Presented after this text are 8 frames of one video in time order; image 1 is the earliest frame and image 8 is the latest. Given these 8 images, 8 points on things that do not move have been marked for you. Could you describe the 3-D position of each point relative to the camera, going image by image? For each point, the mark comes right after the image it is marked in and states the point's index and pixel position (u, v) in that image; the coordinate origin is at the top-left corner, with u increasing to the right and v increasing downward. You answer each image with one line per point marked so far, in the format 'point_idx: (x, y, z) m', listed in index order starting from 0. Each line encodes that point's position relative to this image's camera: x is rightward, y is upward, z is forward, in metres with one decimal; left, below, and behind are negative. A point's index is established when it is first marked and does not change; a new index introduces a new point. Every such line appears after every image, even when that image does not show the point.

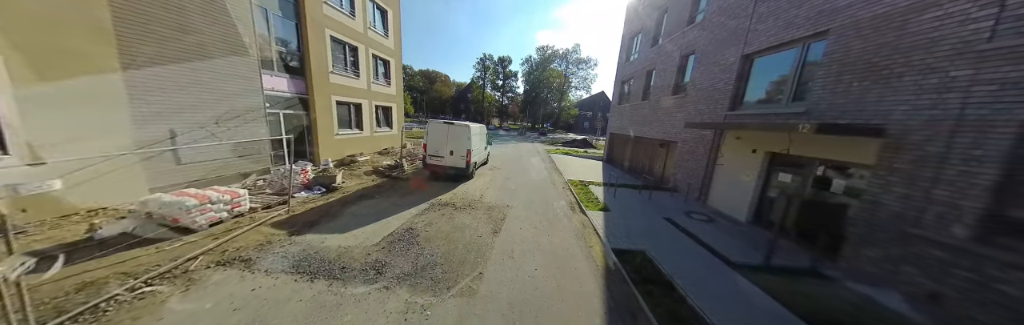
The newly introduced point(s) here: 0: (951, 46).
0: (+6.8, +1.8, +3.3) m
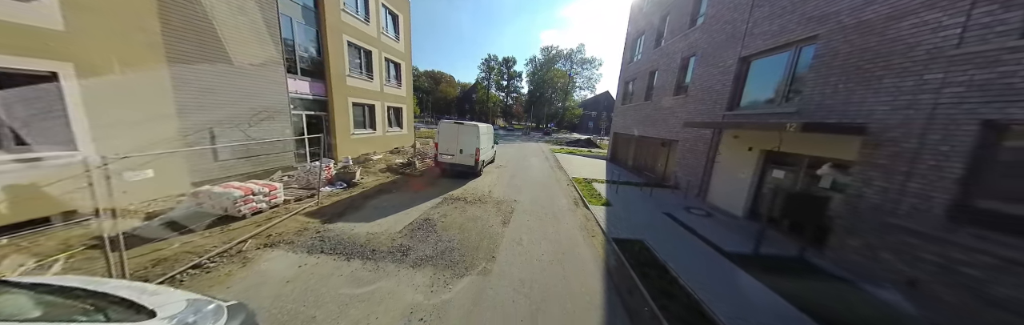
0: (+7.0, +1.9, +3.5) m
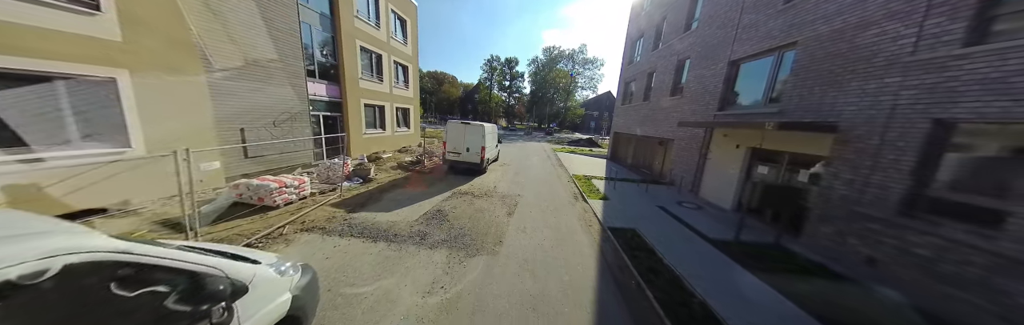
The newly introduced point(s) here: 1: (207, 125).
0: (+7.1, +2.0, +3.9) m
1: (-8.9, +1.1, +6.2) m
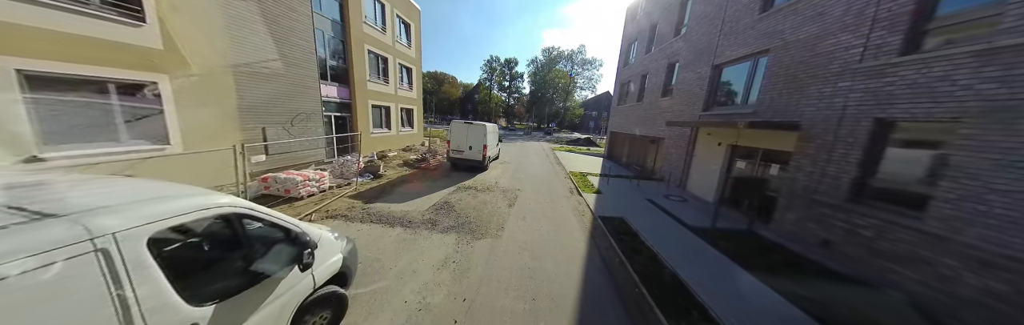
0: (+7.1, +2.1, +4.5) m
1: (-8.9, +1.2, +6.7) m
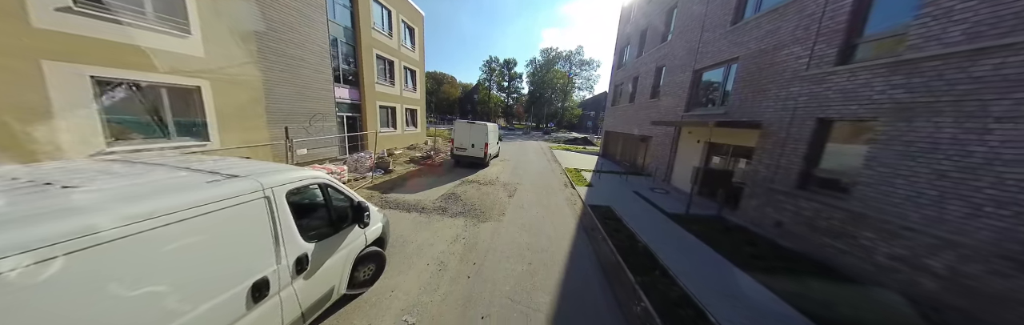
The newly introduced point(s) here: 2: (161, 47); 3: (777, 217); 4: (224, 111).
0: (+7.1, +2.3, +5.3) m
1: (-8.9, +1.4, +7.4) m
2: (-8.9, +3.0, +5.2) m
3: (+6.7, -1.4, +5.2) m
4: (-8.9, +1.6, +6.4) m
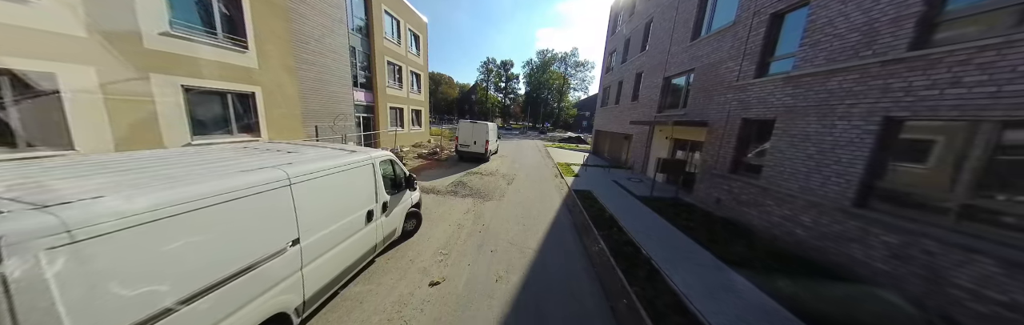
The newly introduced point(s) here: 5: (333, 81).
0: (+7.1, +2.6, +6.7) m
1: (-9.0, +1.6, +8.6) m
2: (-9.0, +3.2, +6.5) m
3: (+6.7, -1.1, +6.7) m
4: (-9.0, +1.8, +7.6) m
5: (-8.7, +4.0, +10.1) m
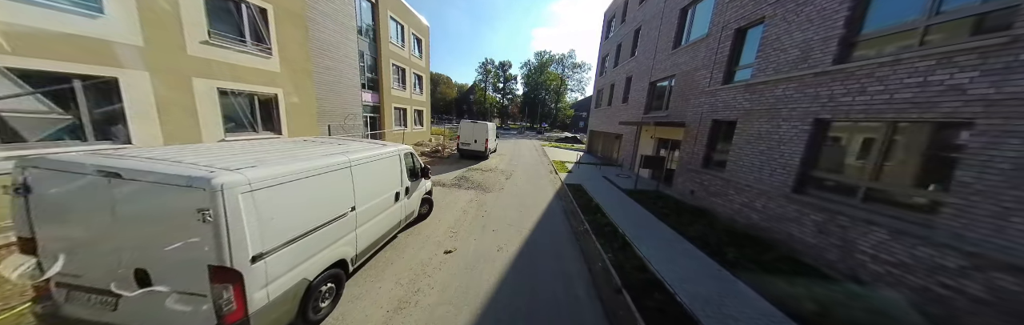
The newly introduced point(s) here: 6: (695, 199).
0: (+7.0, +2.8, +7.6) m
1: (-9.1, +1.8, +9.3) m
2: (-9.0, +3.4, +7.2) m
3: (+6.6, -0.9, +7.5) m
4: (-9.0, +2.0, +8.3) m
5: (-8.8, +4.2, +10.8) m
6: (+6.5, -1.3, +7.3) m
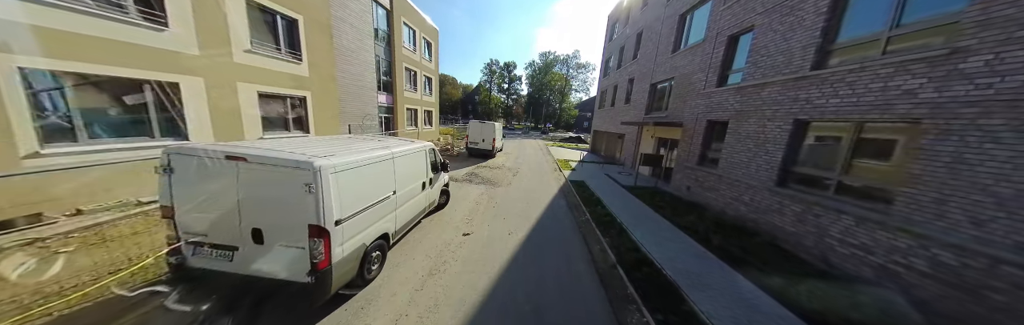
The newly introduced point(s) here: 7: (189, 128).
0: (+7.3, +2.8, +8.1) m
1: (-8.7, +2.0, +10.1) m
2: (-8.7, +3.5, +8.0) m
3: (+6.9, -0.8, +8.0) m
4: (-8.7, +2.2, +9.1) m
5: (-8.5, +4.3, +11.6) m
6: (+6.8, -1.2, +7.8) m
7: (-9.1, +1.0, +5.9) m
